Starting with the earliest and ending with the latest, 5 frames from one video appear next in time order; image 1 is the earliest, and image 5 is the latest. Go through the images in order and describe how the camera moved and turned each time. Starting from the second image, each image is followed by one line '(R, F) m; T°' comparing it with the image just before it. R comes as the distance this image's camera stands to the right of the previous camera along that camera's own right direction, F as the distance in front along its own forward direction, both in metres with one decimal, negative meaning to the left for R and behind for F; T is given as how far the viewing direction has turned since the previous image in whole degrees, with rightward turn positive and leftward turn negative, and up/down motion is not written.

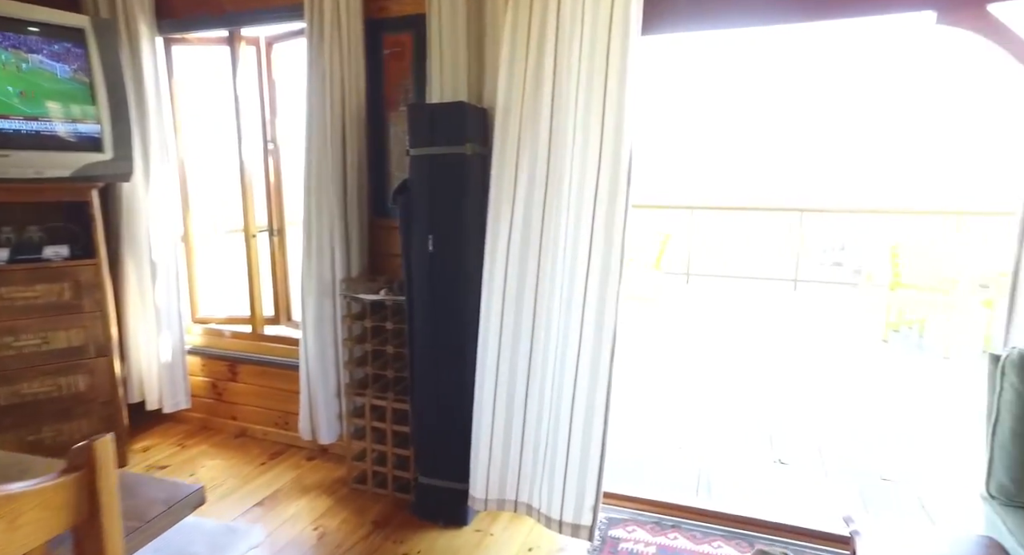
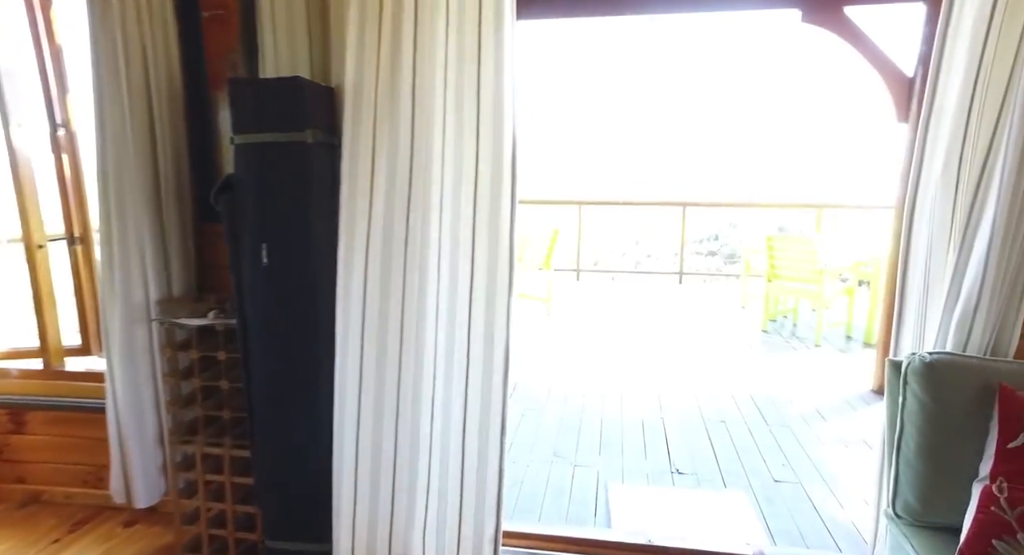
(+0.1, +0.2) m; +10°
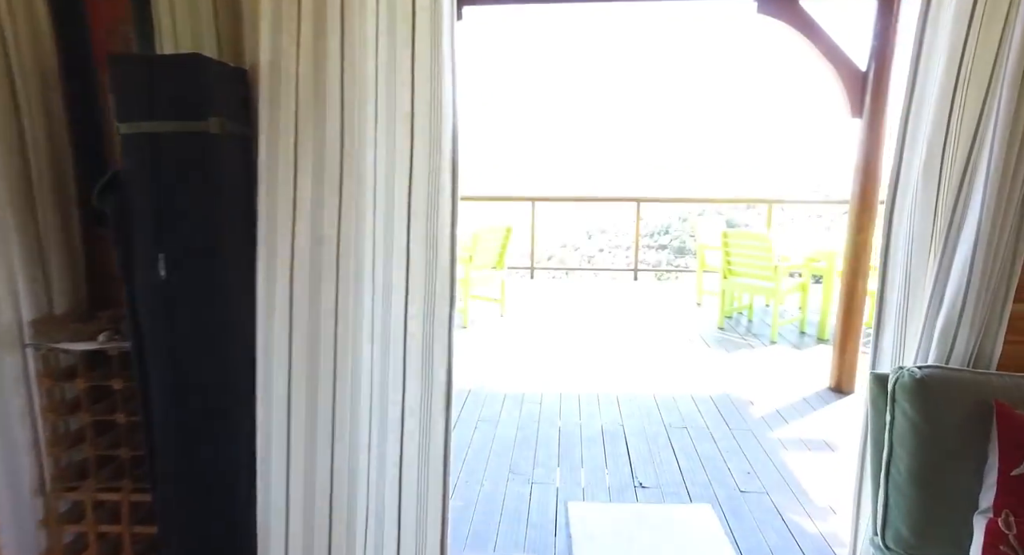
(0.0, +0.2) m; +4°
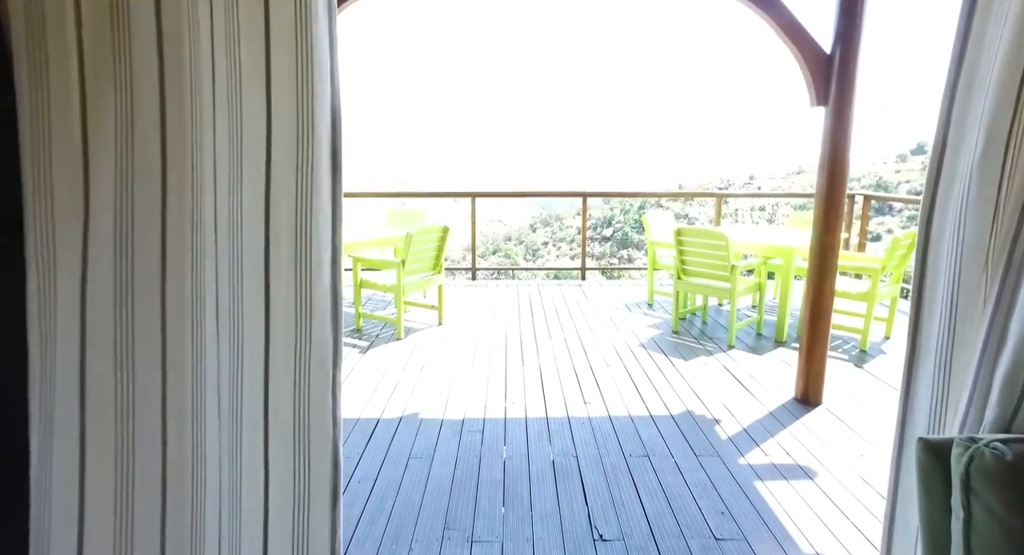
(+0.1, +0.4) m; +5°
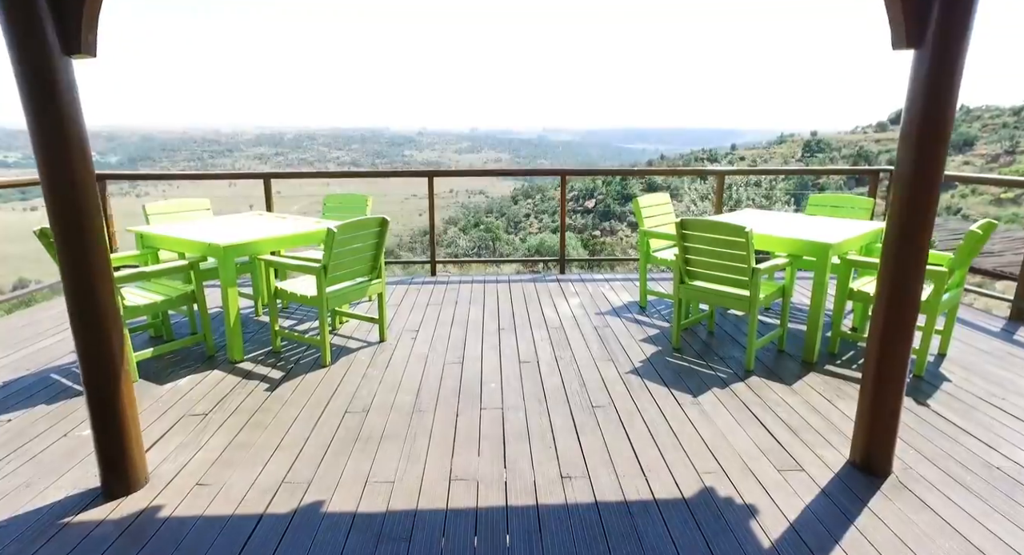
(+0.1, +1.0) m; +2°
